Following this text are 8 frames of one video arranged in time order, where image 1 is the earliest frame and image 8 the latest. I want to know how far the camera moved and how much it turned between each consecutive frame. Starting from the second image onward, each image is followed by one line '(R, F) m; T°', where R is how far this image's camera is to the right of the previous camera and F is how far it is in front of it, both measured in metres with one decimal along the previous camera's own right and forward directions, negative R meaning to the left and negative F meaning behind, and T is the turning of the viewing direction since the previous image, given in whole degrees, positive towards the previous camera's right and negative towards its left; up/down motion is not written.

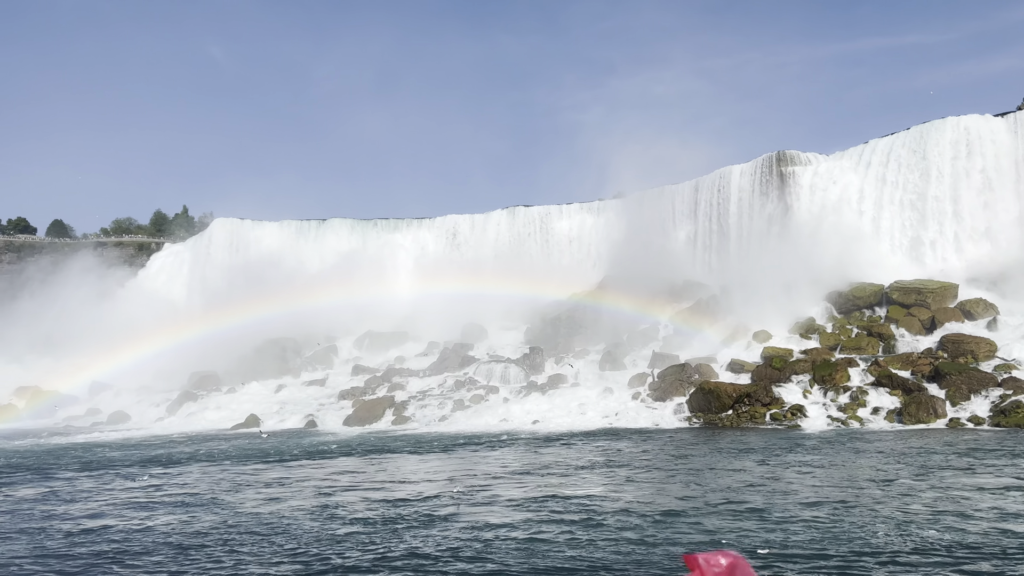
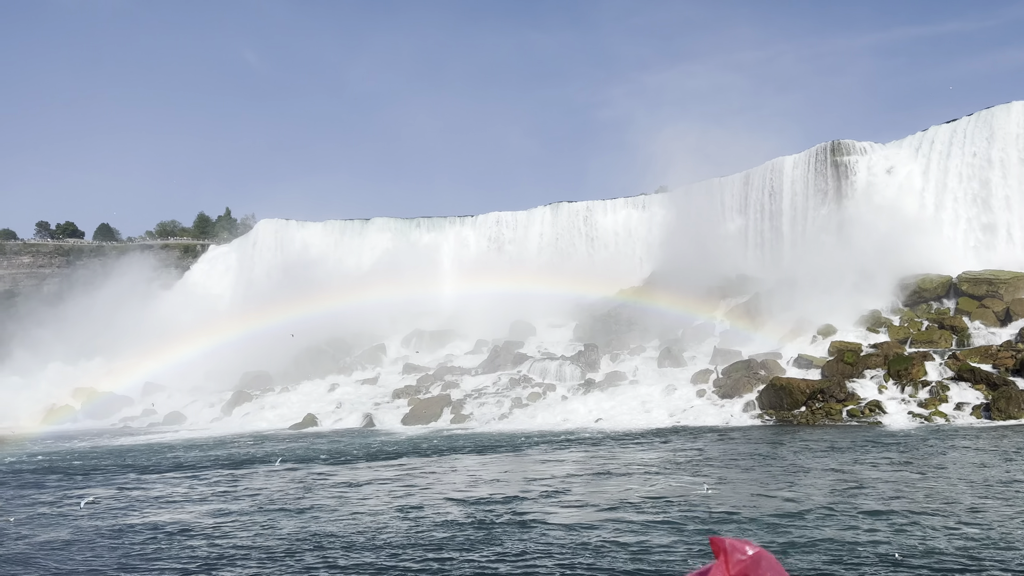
(-0.7, +0.4) m; -2°
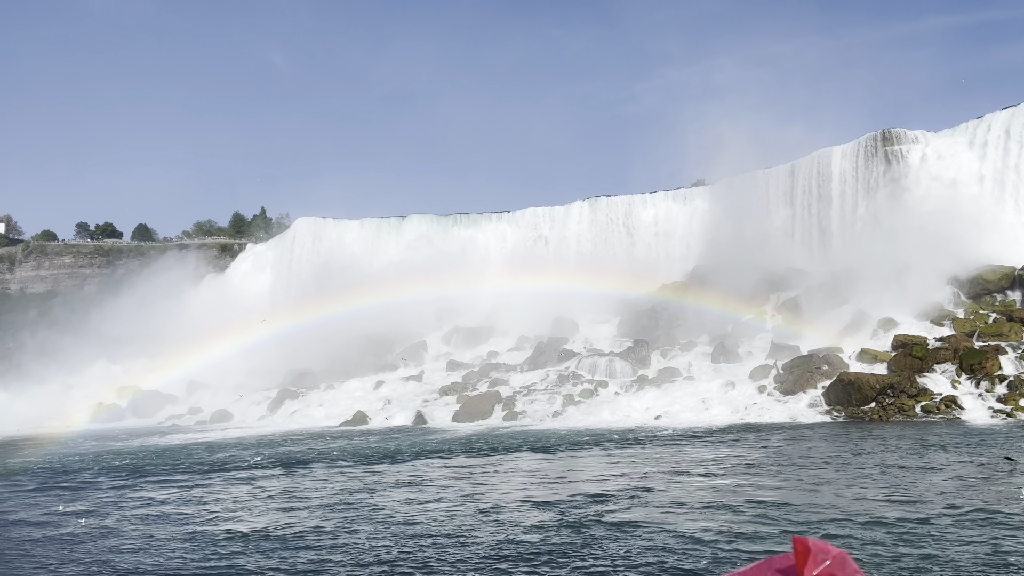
(-0.7, +0.5) m; -2°
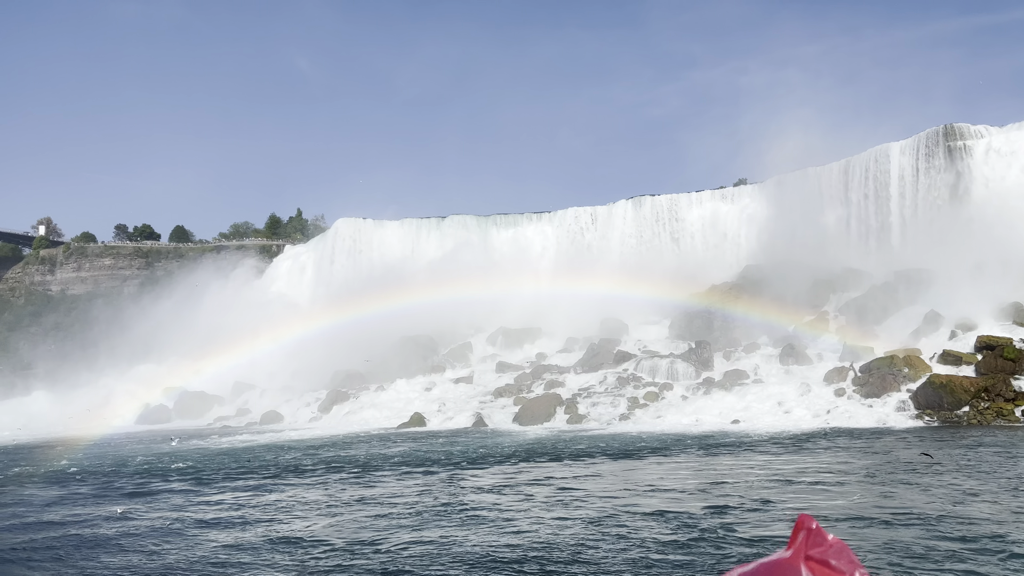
(-1.0, +0.7) m; -2°
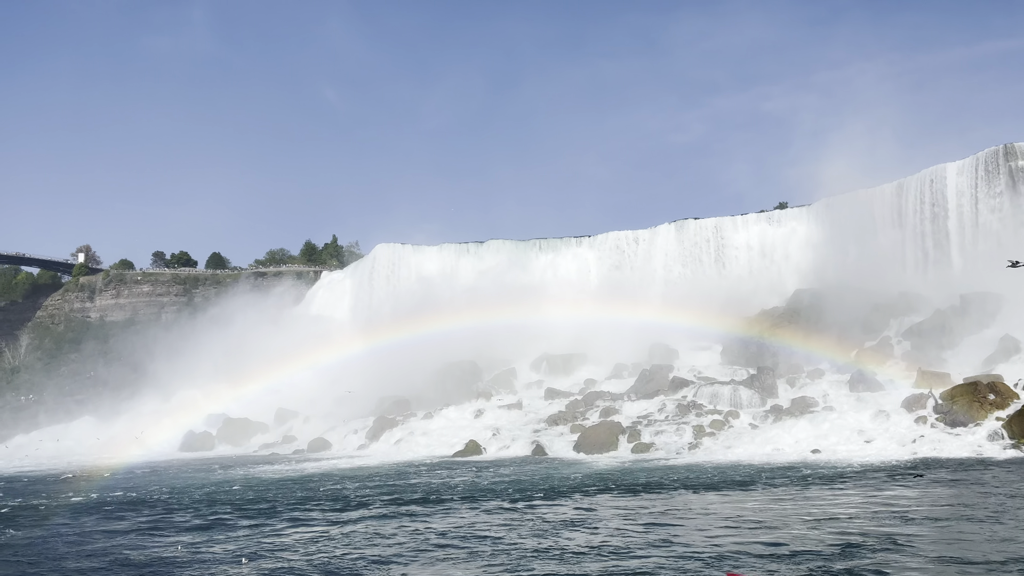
(-0.9, +0.6) m; -2°
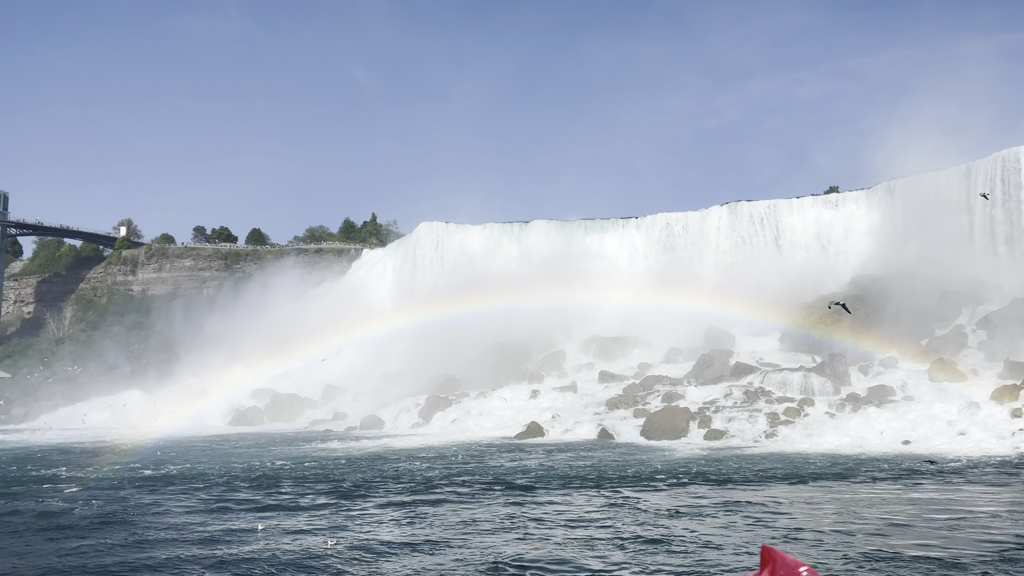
(-1.0, +0.7) m; -2°
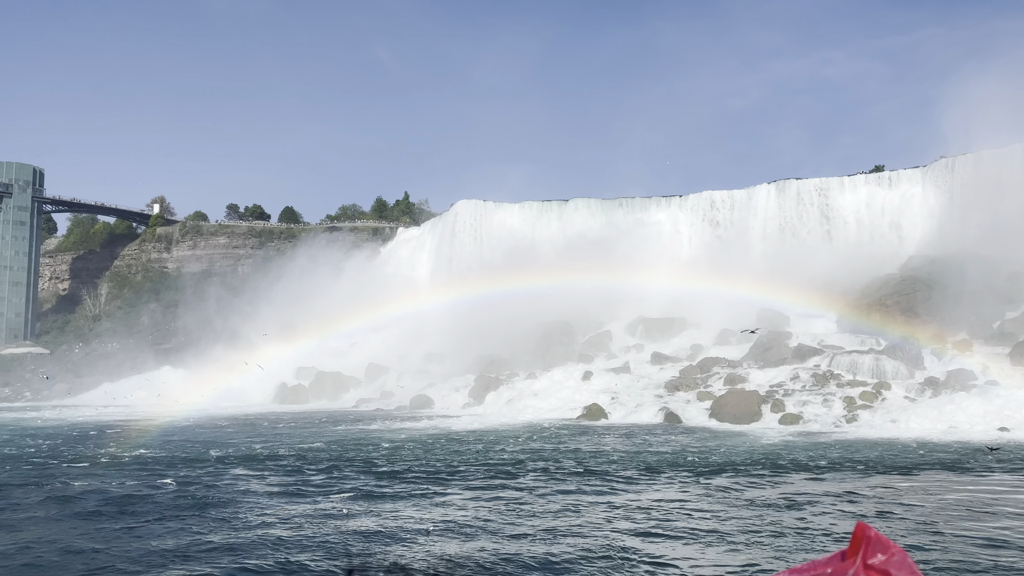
(-1.0, +0.7) m; -2°
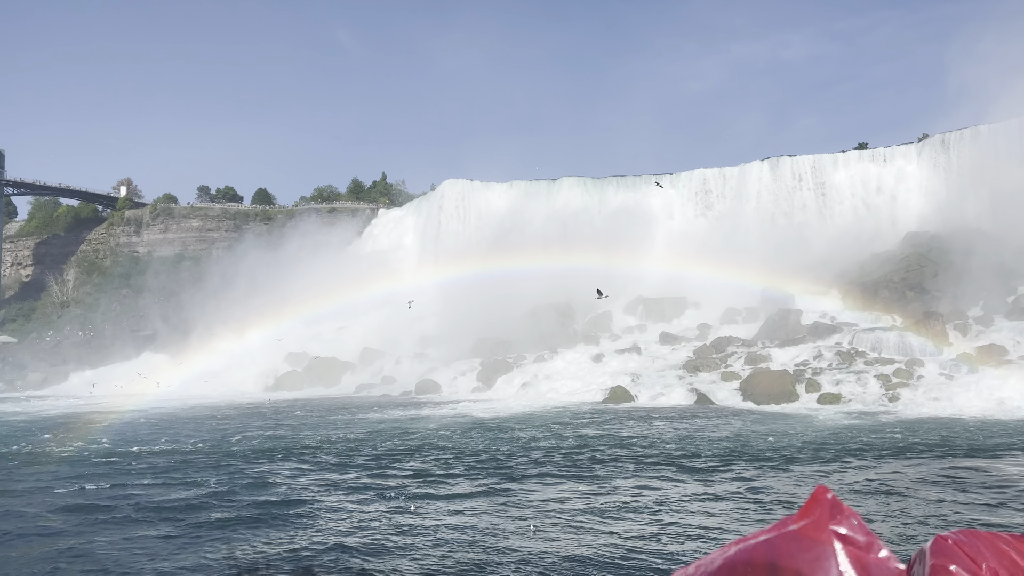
(-1.3, +1.0) m; +2°
